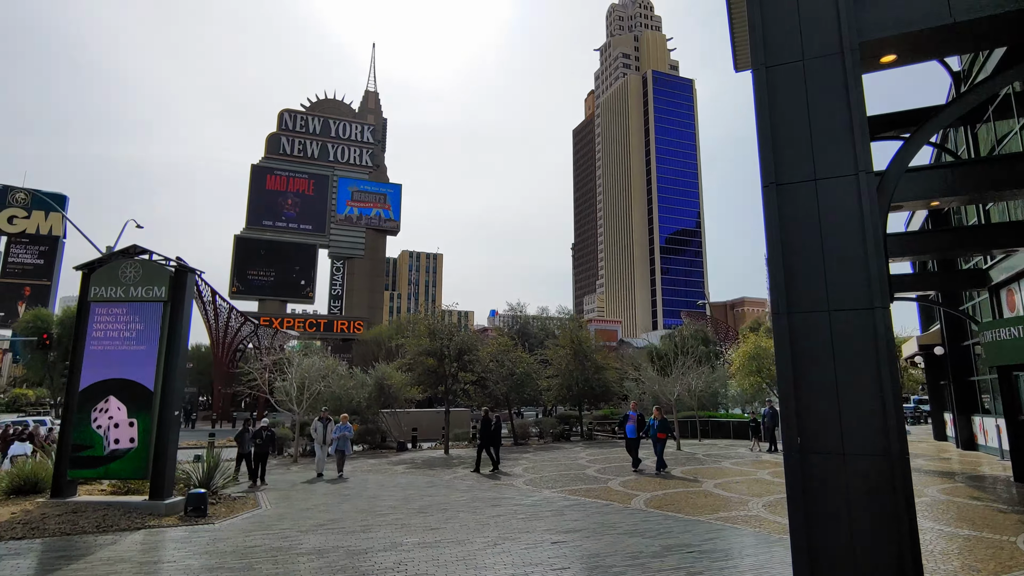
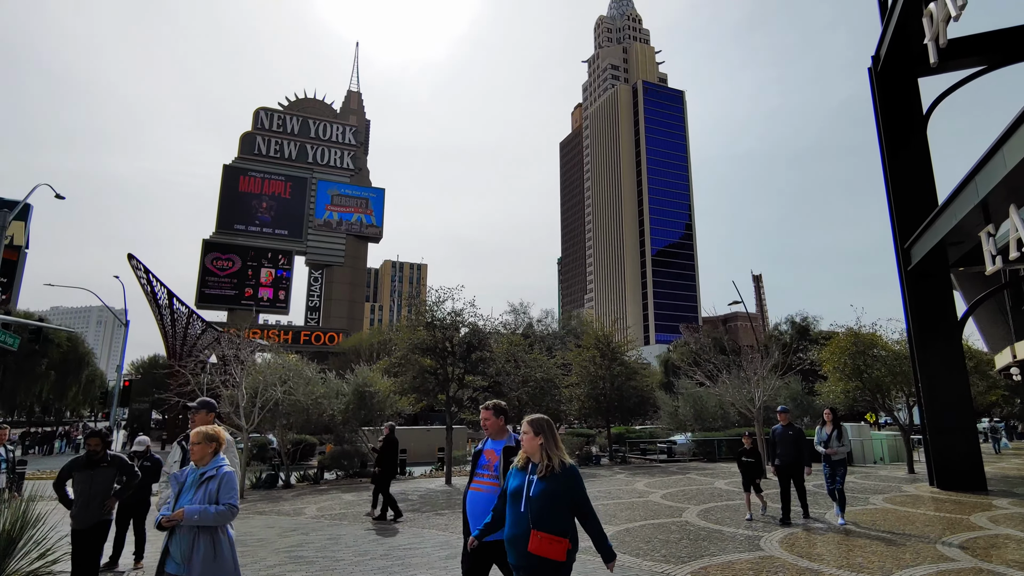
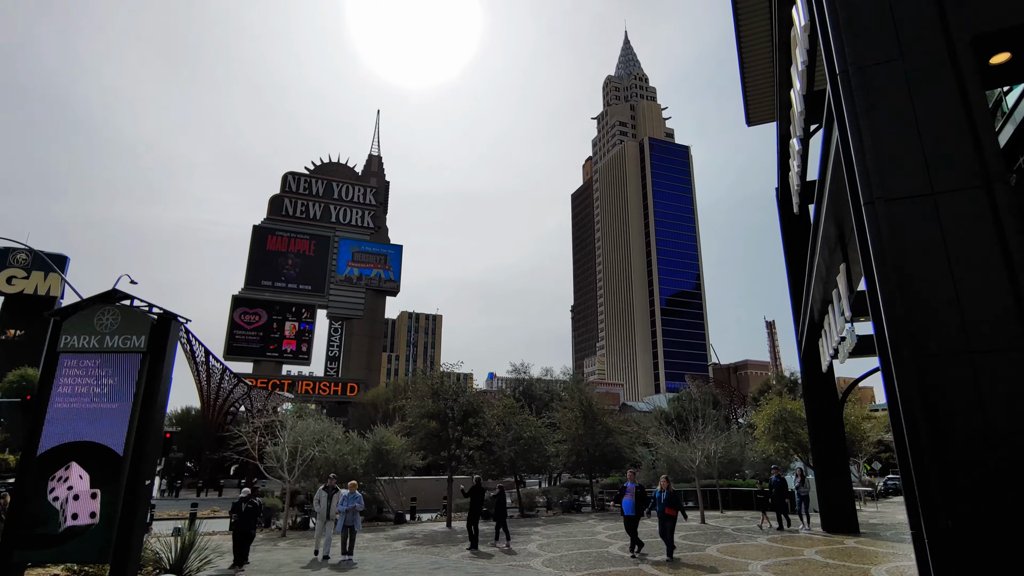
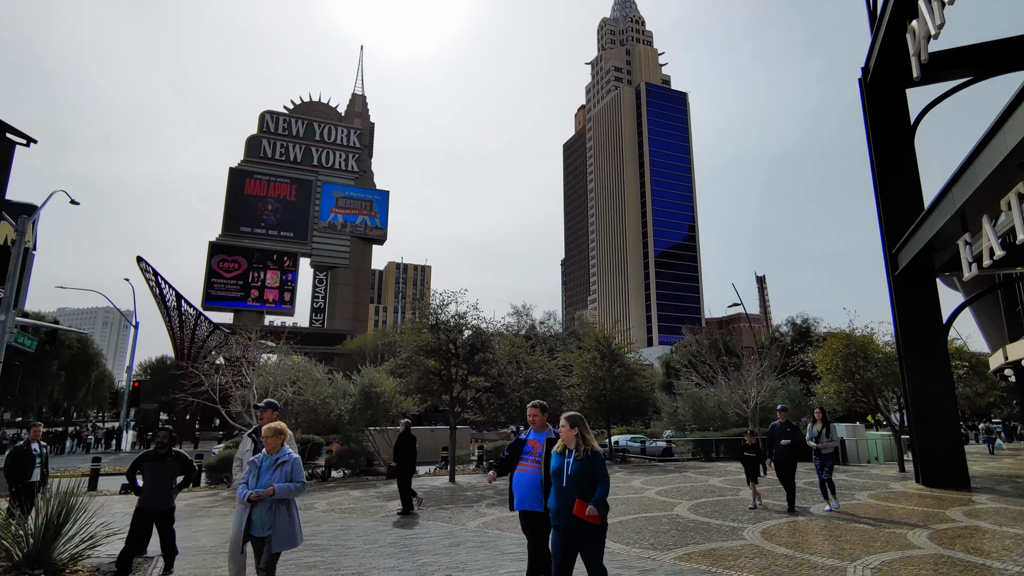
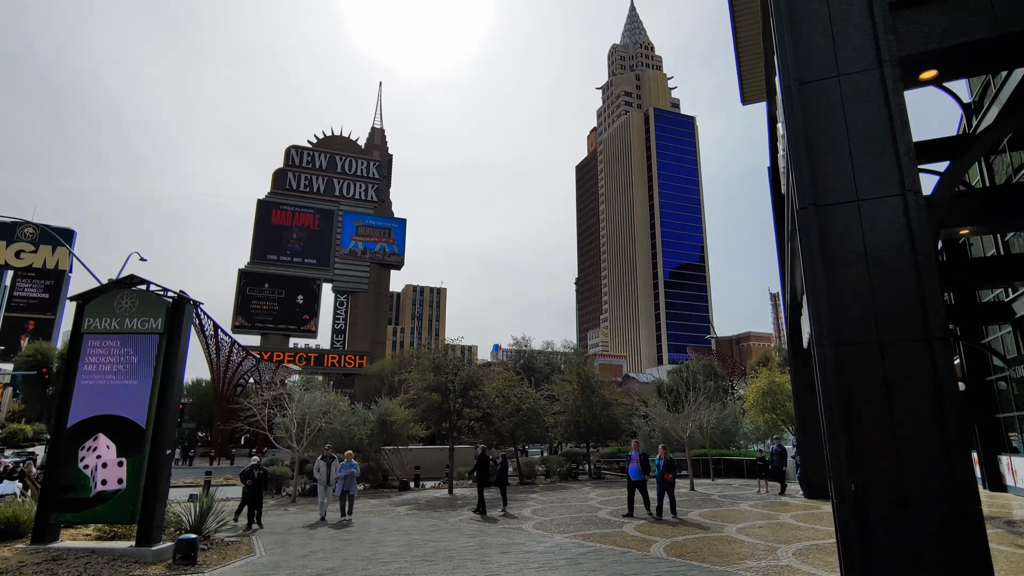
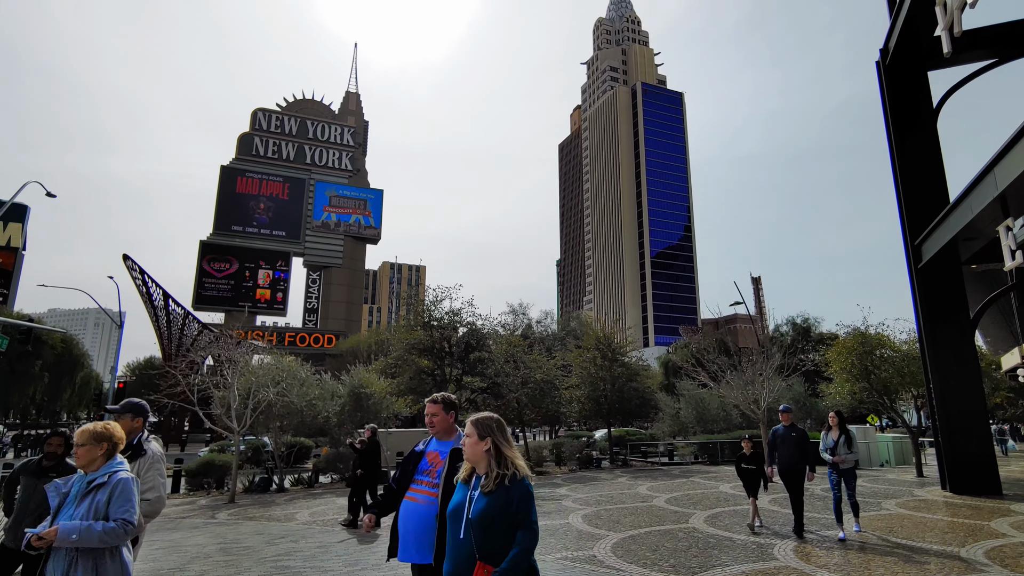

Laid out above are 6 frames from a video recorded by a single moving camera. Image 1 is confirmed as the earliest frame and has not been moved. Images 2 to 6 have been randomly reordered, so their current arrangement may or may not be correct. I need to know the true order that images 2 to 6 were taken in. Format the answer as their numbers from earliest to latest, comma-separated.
5, 3, 4, 2, 6
